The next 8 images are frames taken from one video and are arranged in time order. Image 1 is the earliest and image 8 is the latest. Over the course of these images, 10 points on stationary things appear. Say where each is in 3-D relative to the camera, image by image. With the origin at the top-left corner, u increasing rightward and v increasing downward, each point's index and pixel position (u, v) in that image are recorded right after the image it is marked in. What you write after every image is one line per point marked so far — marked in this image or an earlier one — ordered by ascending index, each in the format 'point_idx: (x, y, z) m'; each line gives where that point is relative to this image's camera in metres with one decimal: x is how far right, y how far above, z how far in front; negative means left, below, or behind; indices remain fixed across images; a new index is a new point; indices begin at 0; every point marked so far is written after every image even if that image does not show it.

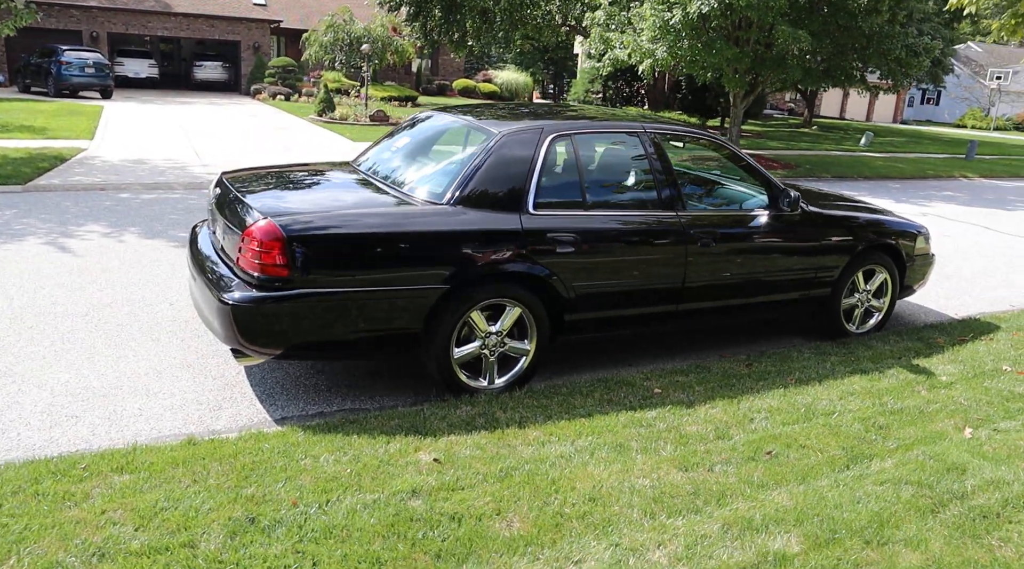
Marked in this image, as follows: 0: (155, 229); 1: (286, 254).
0: (-3.6, +0.6, +7.6) m
1: (-1.1, +0.1, +3.7) m
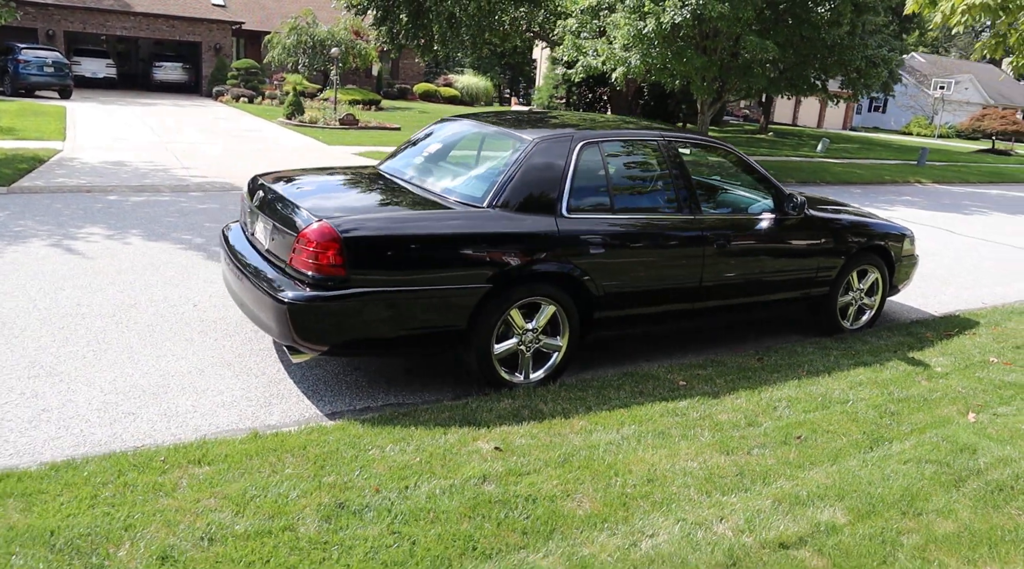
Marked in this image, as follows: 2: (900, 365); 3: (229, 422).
0: (-3.6, +0.5, +7.6) m
1: (-0.8, +0.2, +3.8) m
2: (+2.6, -0.6, +5.1) m
3: (-1.4, -0.7, +3.8) m
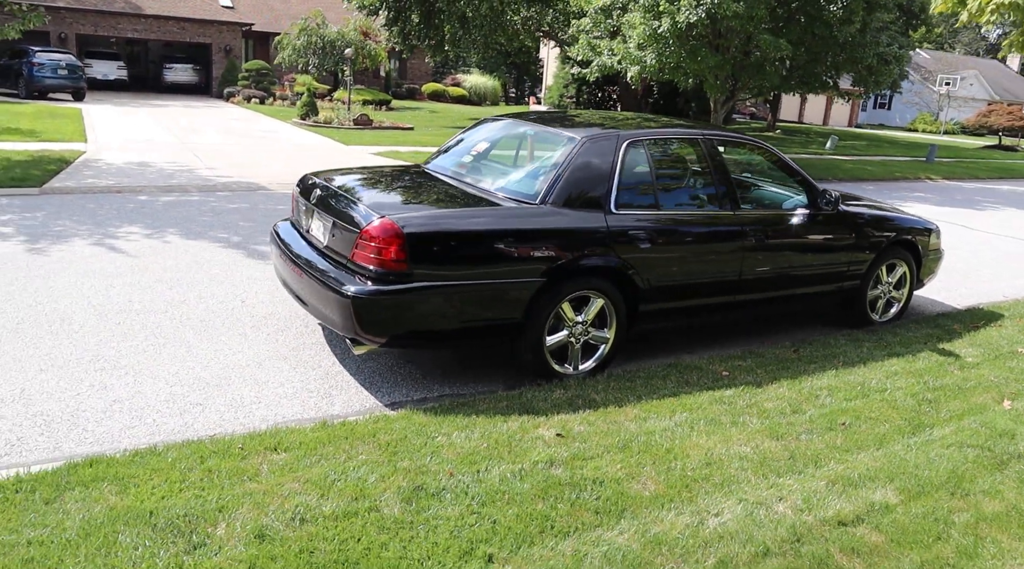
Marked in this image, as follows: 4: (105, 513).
0: (-3.3, +0.6, +7.8) m
1: (-0.6, +0.2, +4.0) m
2: (+2.9, -0.5, +5.2) m
3: (-1.1, -0.7, +4.0) m
4: (-1.5, -0.8, +2.8) m
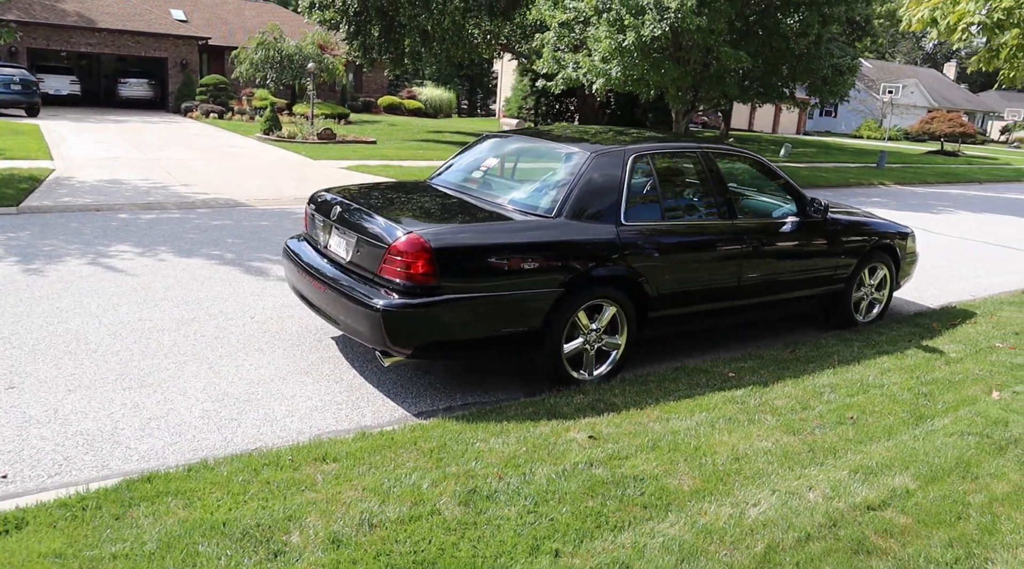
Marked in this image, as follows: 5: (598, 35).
0: (-3.4, +0.4, +7.7) m
1: (-0.4, +0.1, +4.1) m
2: (+3.0, -0.5, +5.6) m
3: (-1.0, -0.7, +4.0) m
4: (-1.2, -0.9, +2.8) m
5: (+1.9, +5.6, +17.1) m
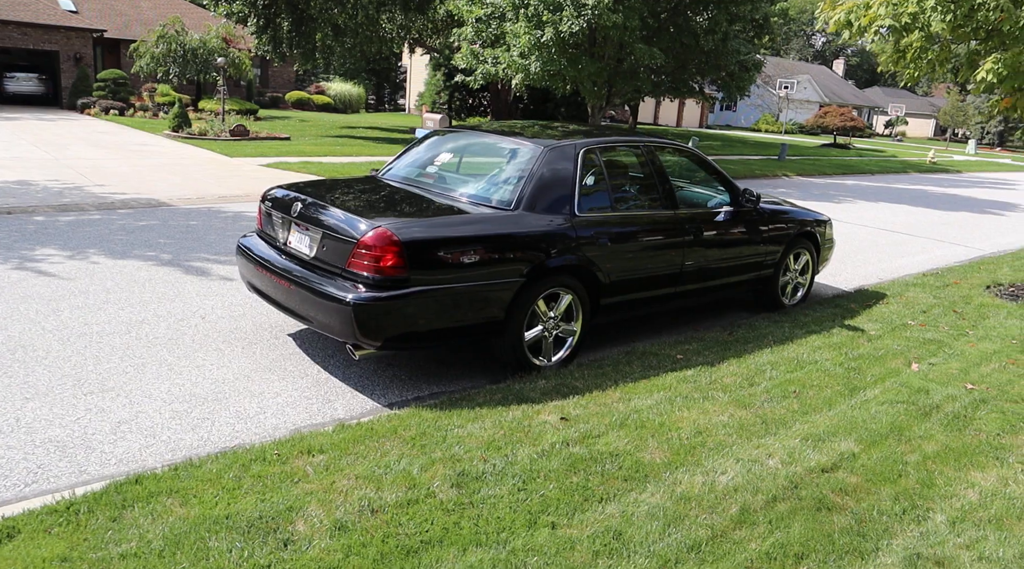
0: (-3.9, +0.3, +7.5) m
1: (-0.6, +0.1, +4.2) m
2: (+2.6, -0.4, +6.1) m
3: (-1.1, -0.7, +4.1) m
4: (-1.2, -0.9, +2.9) m
5: (+0.1, +5.8, +17.3) m
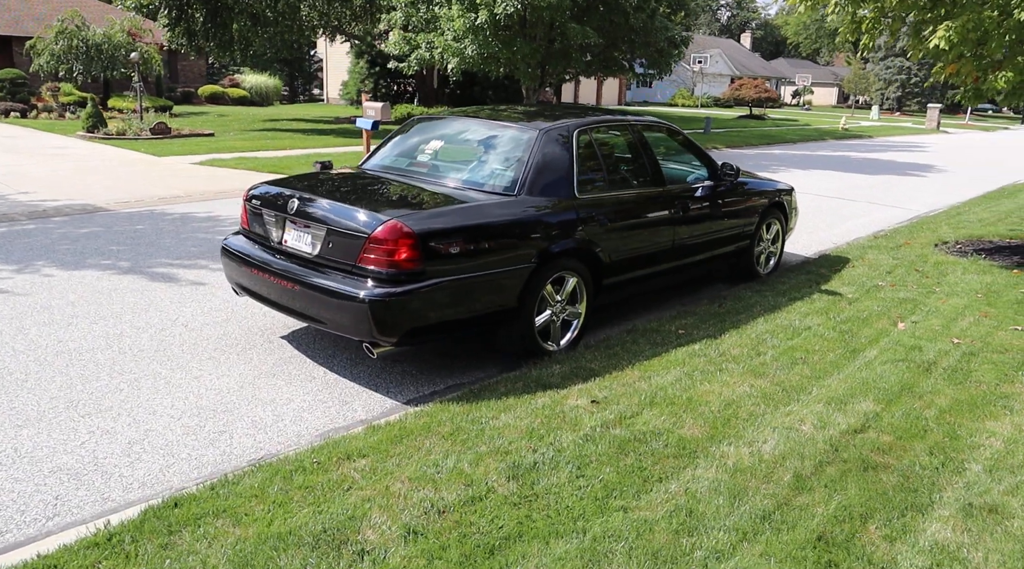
0: (-4.2, +0.2, +7.0) m
1: (-0.5, +0.2, +4.1) m
2: (+2.6, -0.1, +6.2) m
3: (-1.0, -0.7, +3.9) m
4: (-1.0, -0.9, +2.7) m
5: (-1.4, +6.1, +17.1) m
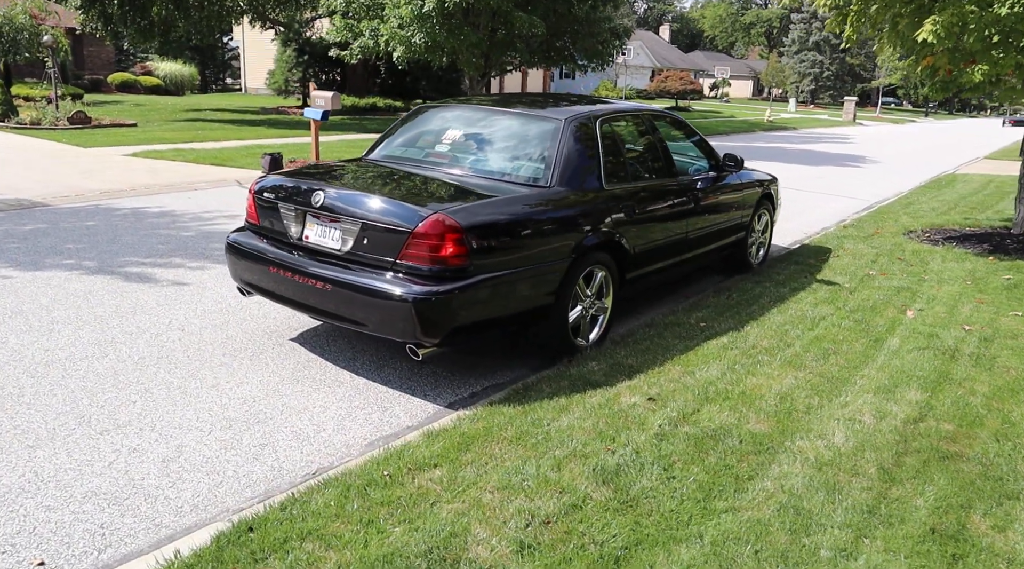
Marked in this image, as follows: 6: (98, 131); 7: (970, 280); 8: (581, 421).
0: (-4.2, +0.2, +6.5) m
1: (-0.3, +0.2, +3.9) m
2: (+2.6, 0.0, +6.3) m
3: (-0.7, -0.7, +3.7) m
4: (-0.5, -0.9, +2.5) m
5: (-2.5, +6.2, +16.7) m
6: (-10.0, +3.7, +18.6) m
7: (+4.0, 0.0, +6.6) m
8: (+0.3, -0.7, +3.6) m
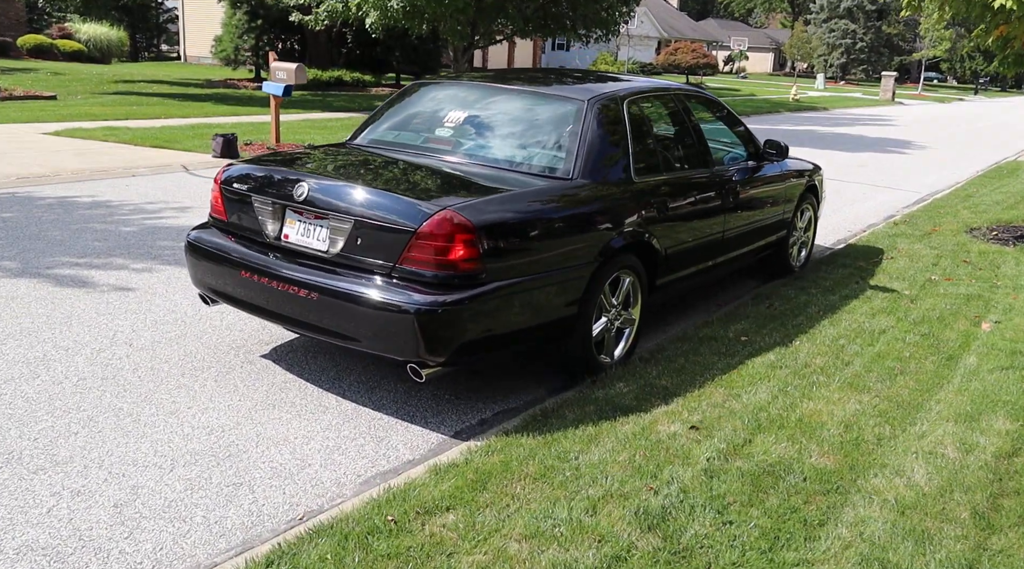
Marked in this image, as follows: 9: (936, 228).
0: (-4.0, +0.2, +6.1) m
1: (-0.2, +0.1, +3.4) m
2: (+2.8, 0.0, +5.7) m
3: (-0.6, -0.8, +3.2) m
4: (-0.5, -1.0, +2.0) m
5: (-1.8, +6.3, +16.2) m
6: (-9.2, +3.9, +18.5) m
7: (+4.2, 0.0, +5.9) m
8: (+0.4, -0.7, +3.1) m
9: (+4.7, +0.6, +8.3) m
